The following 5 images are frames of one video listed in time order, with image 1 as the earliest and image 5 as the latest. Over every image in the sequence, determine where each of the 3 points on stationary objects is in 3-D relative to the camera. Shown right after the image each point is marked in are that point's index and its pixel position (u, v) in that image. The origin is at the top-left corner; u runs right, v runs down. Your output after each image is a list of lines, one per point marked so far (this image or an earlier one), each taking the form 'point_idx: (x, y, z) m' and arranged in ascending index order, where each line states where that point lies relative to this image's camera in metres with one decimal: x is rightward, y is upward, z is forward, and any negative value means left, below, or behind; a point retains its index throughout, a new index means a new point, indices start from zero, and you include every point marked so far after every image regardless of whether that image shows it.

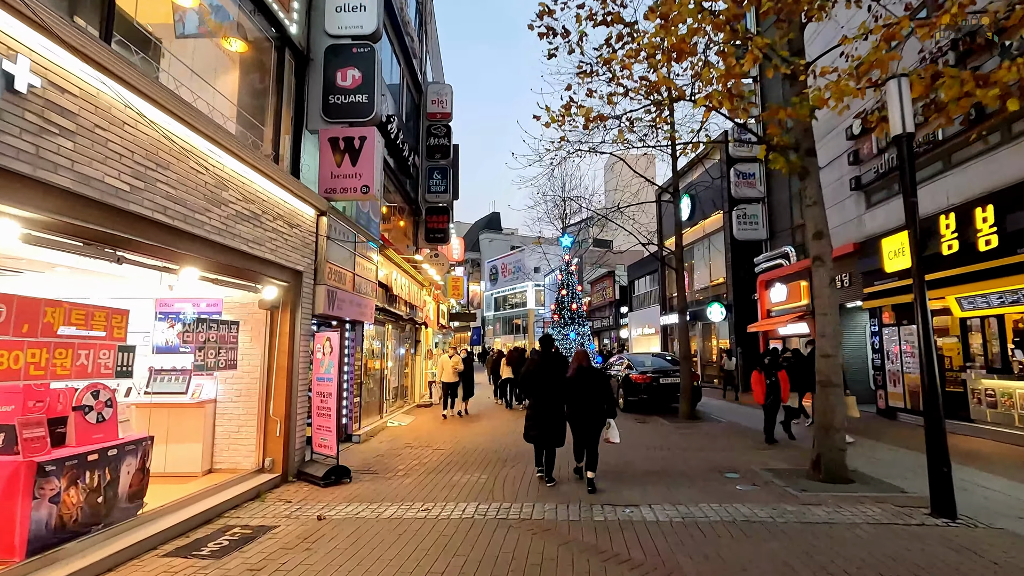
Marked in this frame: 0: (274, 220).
0: (-3.1, +0.9, +6.8) m
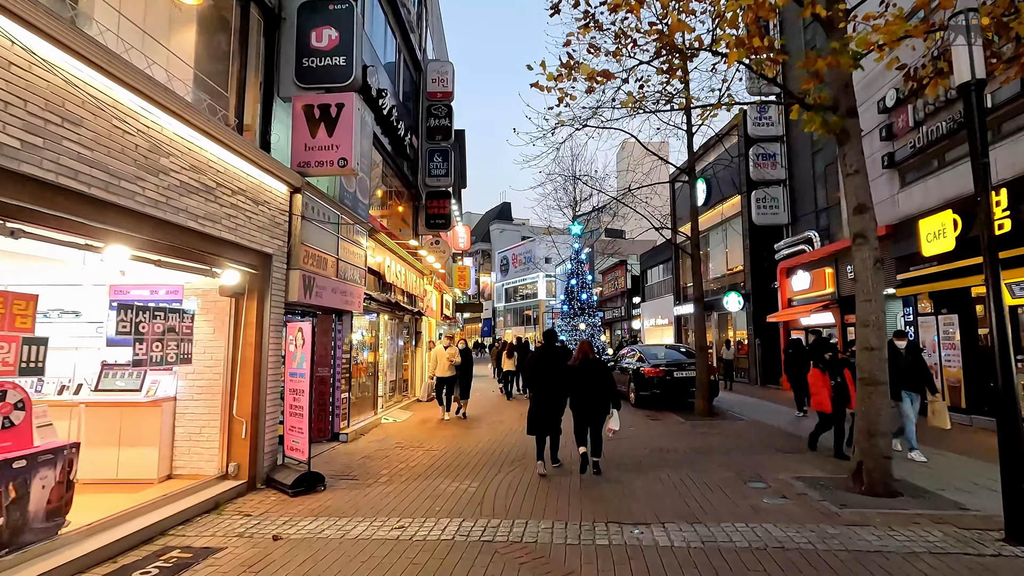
0: (-3.2, +1.1, +6.0) m
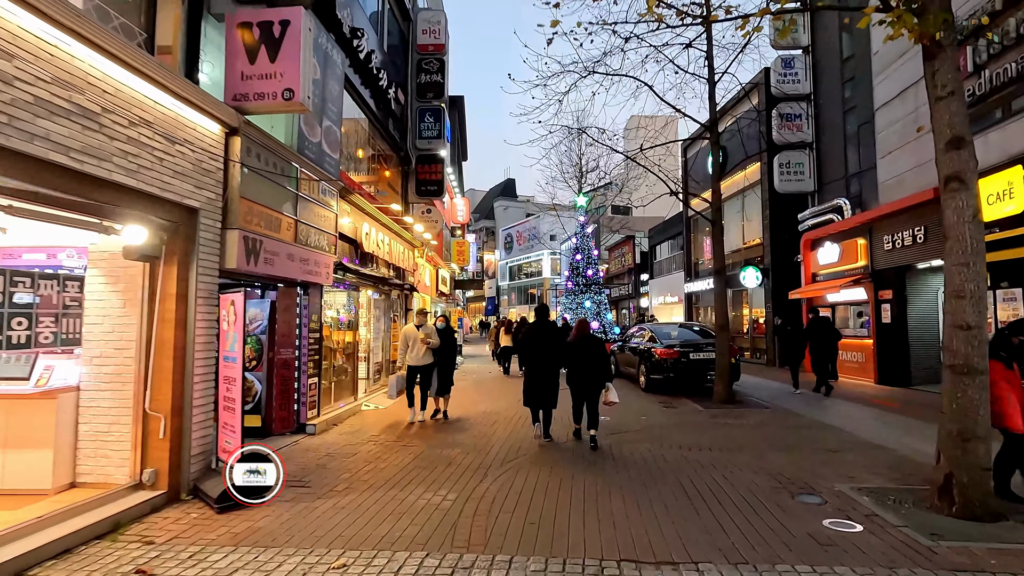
0: (-3.3, +1.4, +4.6) m
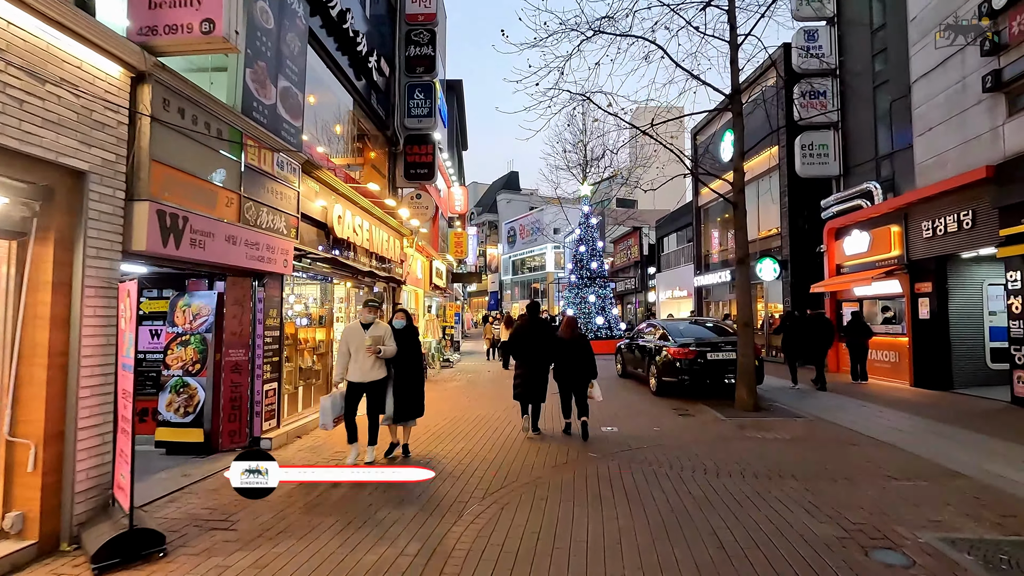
0: (-3.5, +1.5, +3.3) m
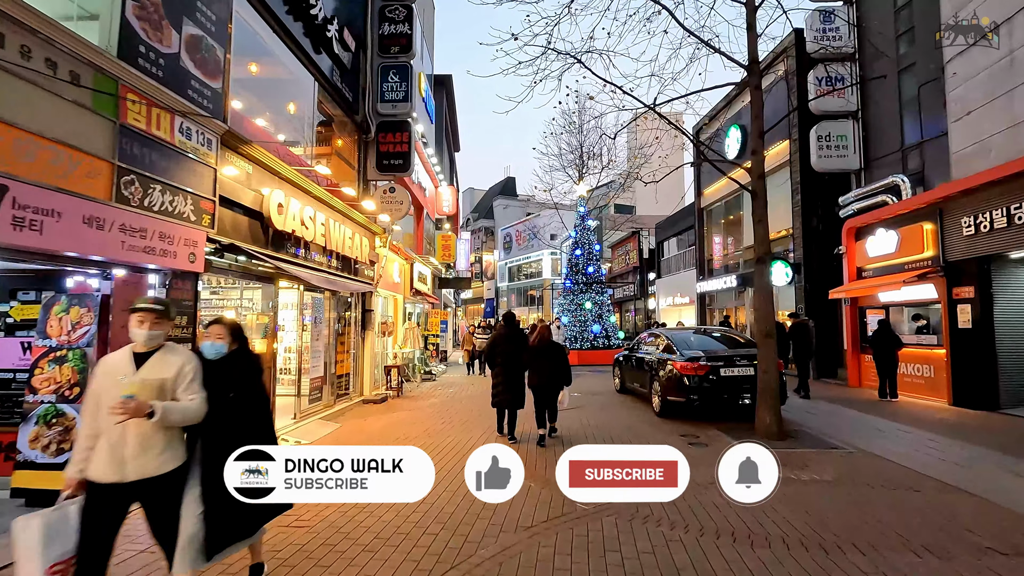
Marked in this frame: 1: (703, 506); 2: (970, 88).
0: (-3.8, +1.5, +1.8) m
1: (+1.9, -2.1, +5.1) m
2: (+9.2, +4.0, +10.6) m
